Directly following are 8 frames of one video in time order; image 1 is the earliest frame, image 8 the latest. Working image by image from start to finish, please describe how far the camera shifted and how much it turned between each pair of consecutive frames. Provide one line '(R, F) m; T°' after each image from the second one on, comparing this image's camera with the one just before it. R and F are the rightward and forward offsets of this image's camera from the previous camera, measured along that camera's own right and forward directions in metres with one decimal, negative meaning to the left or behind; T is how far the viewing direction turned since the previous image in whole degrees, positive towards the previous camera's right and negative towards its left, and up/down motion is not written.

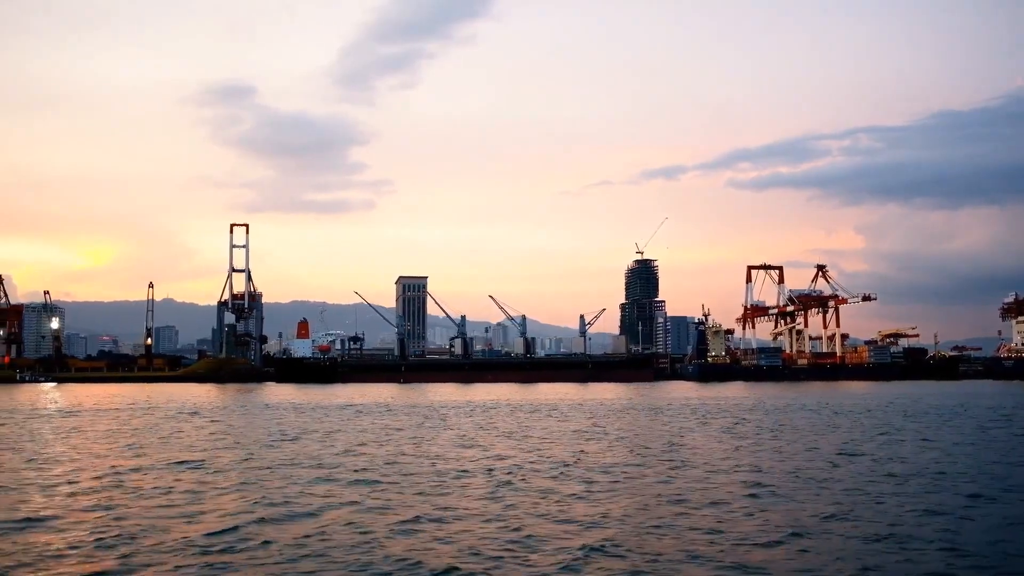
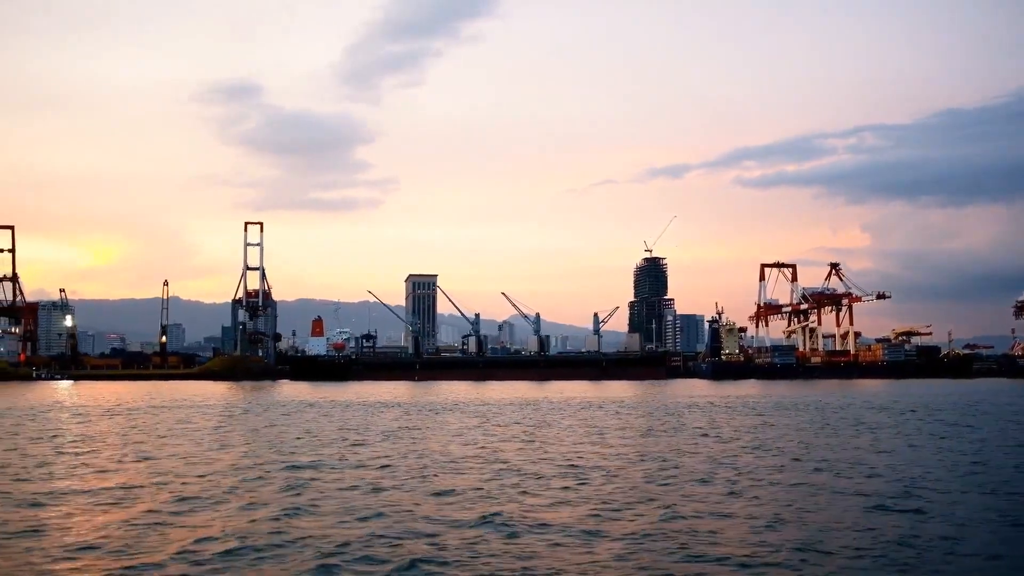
(-1.2, +0.1) m; 0°
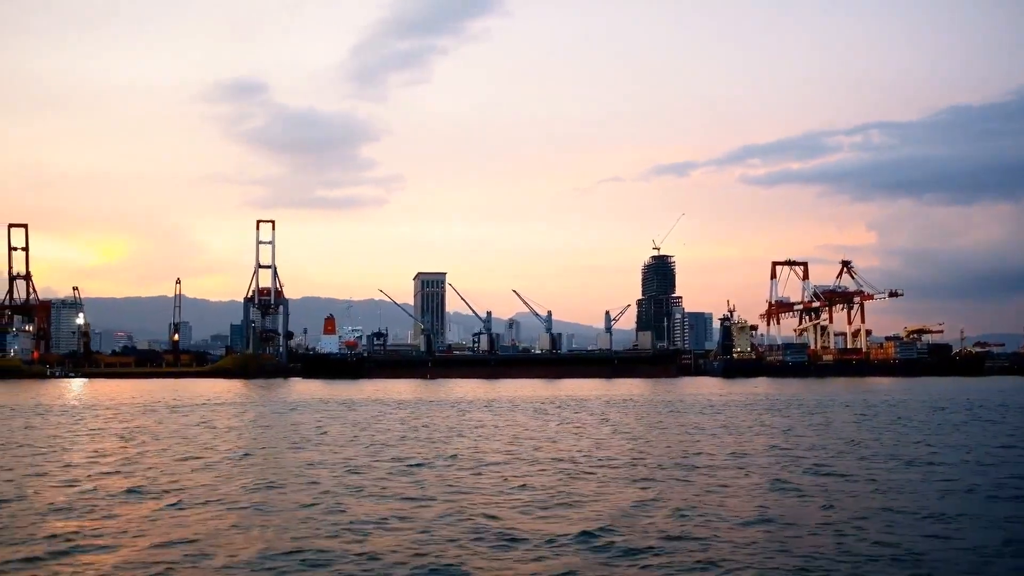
(-0.9, 0.0) m; 0°
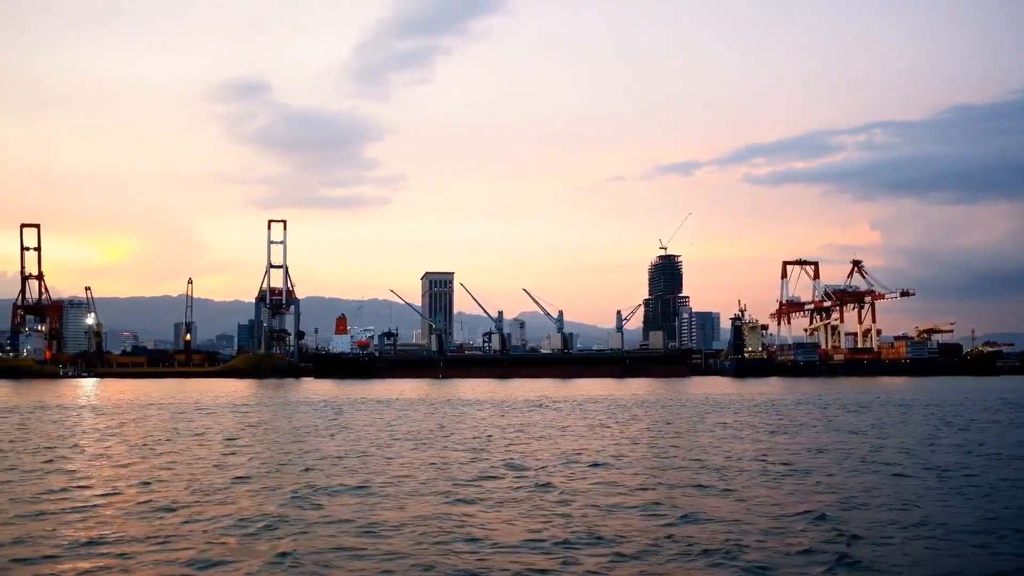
(-1.1, 0.0) m; 0°
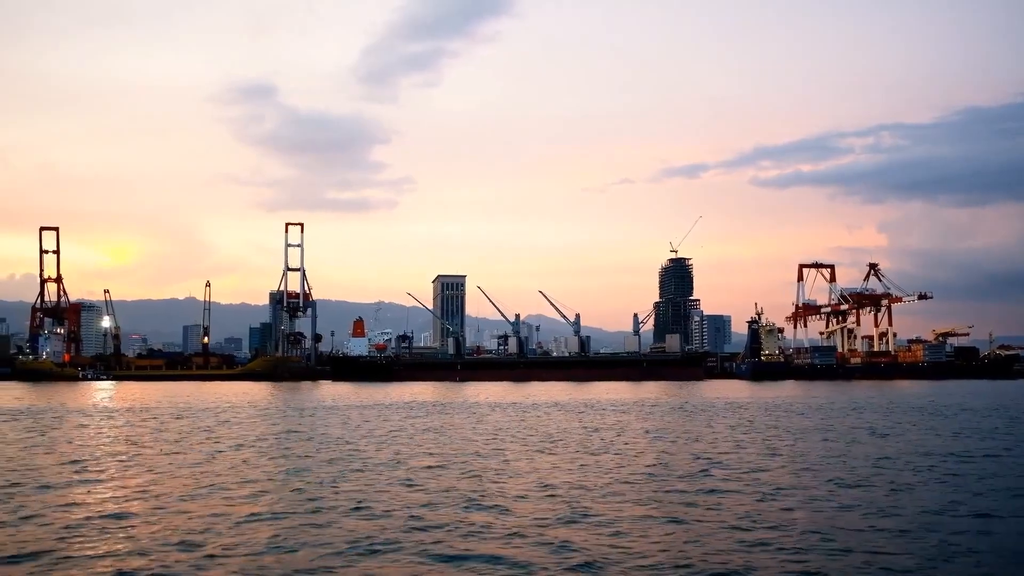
(-1.4, 0.0) m; 0°
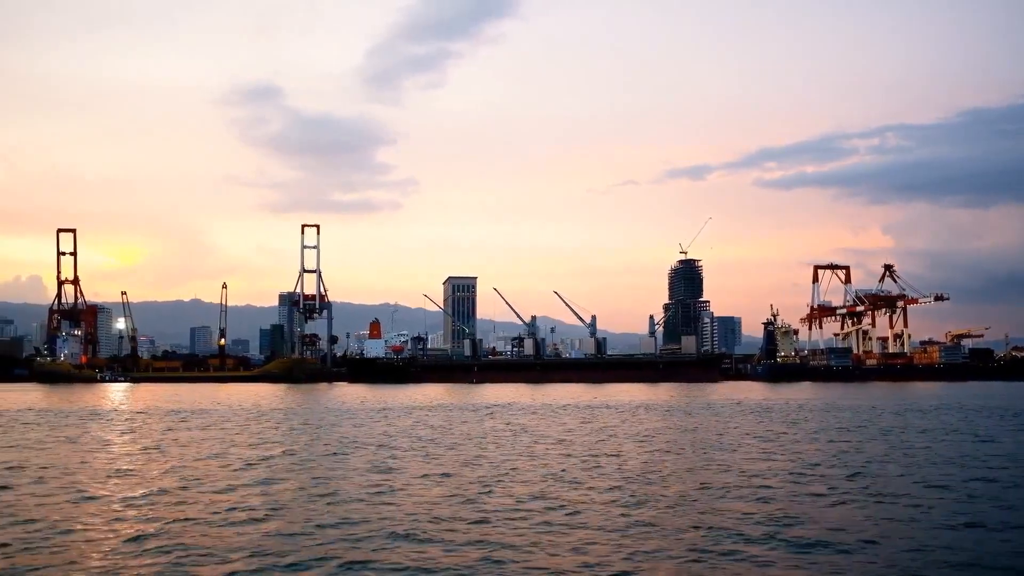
(-1.5, 0.0) m; 0°
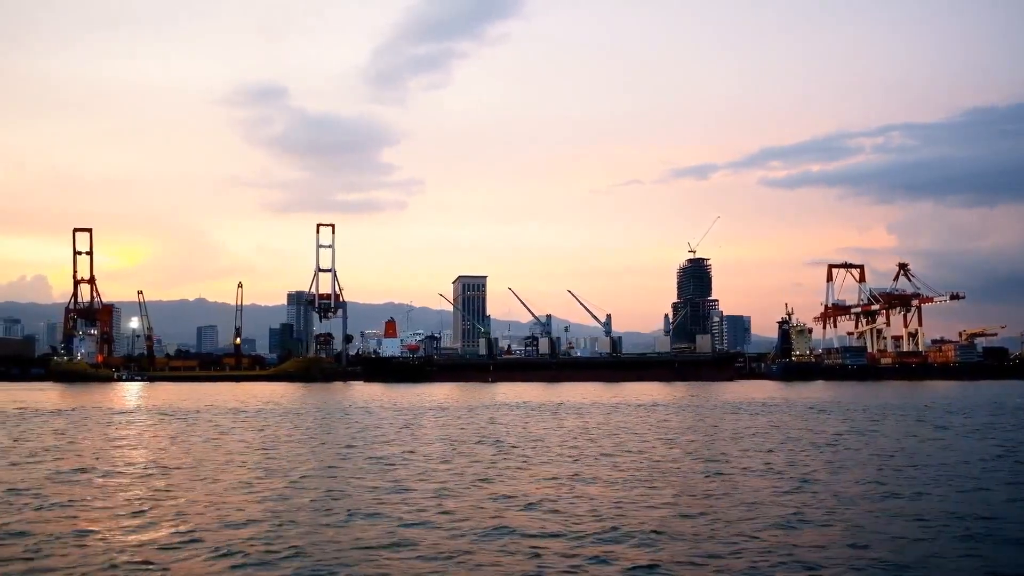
(-1.5, 0.0) m; 0°
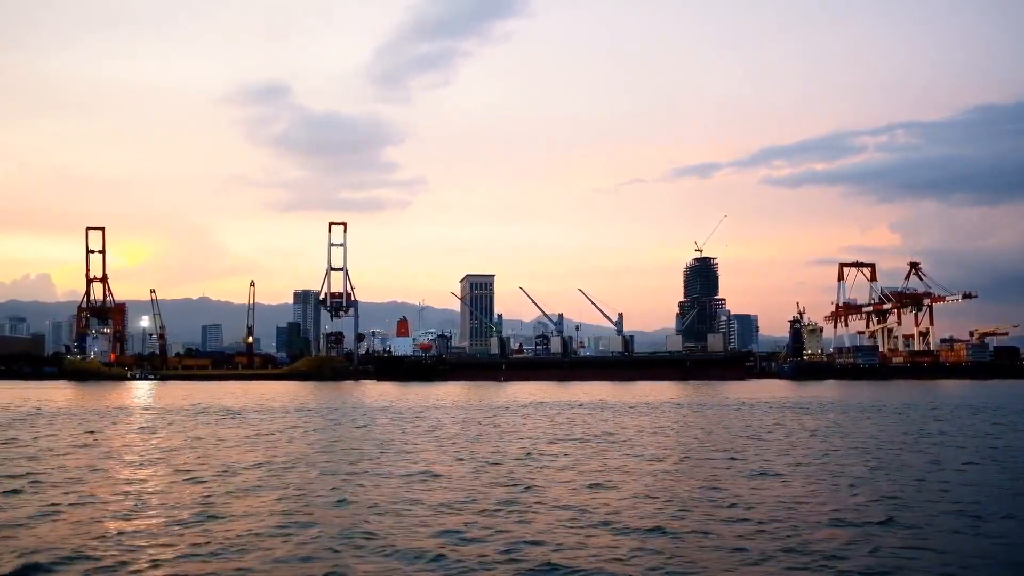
(-1.2, 0.0) m; 0°
